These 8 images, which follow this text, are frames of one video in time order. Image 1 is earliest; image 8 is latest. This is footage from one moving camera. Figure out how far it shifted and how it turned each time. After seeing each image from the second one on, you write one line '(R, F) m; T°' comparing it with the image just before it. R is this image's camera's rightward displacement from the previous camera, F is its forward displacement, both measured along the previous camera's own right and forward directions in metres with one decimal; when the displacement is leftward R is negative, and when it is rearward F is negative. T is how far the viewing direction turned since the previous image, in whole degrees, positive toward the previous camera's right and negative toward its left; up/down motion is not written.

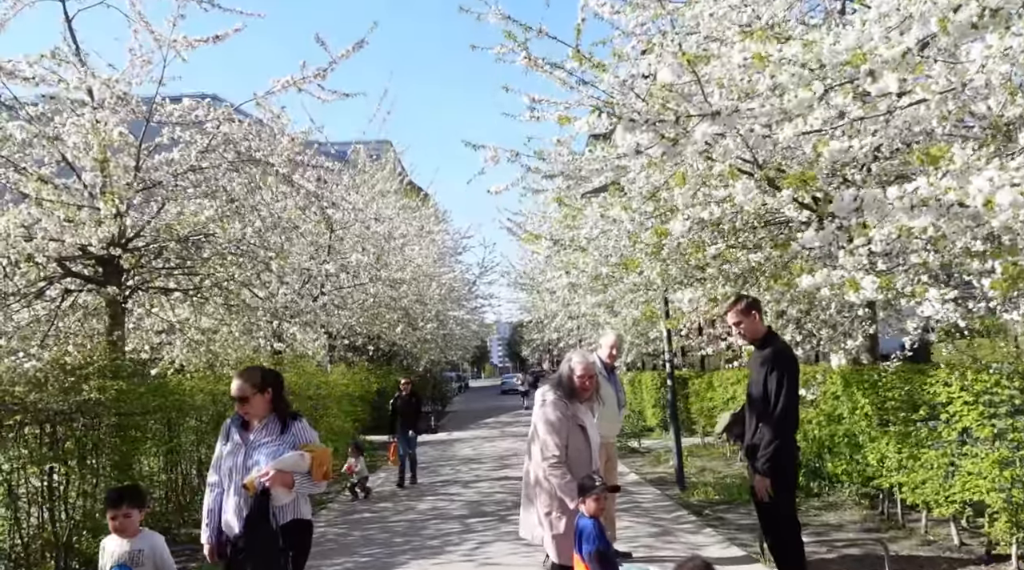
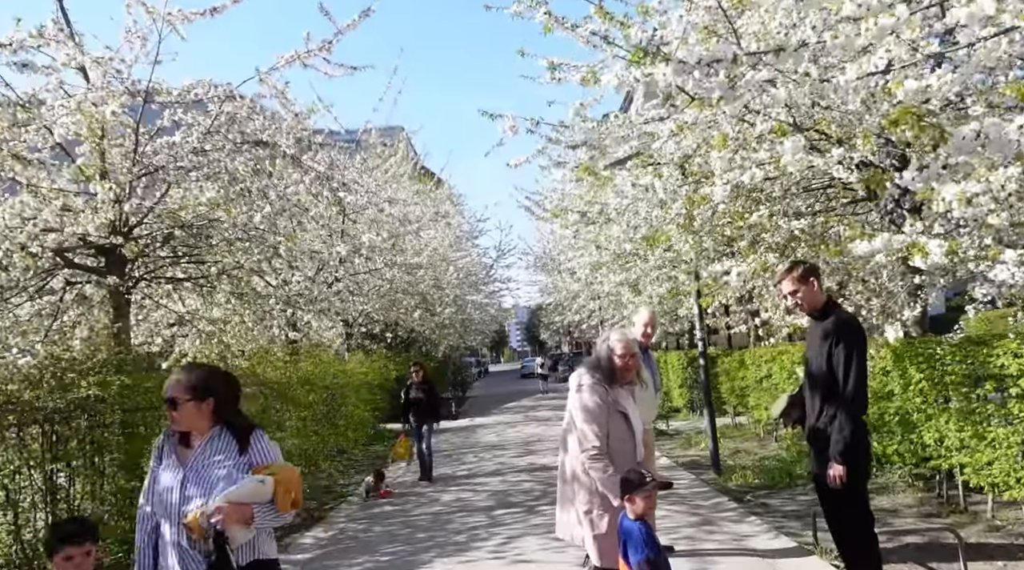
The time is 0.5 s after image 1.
(-0.1, +0.6) m; -1°
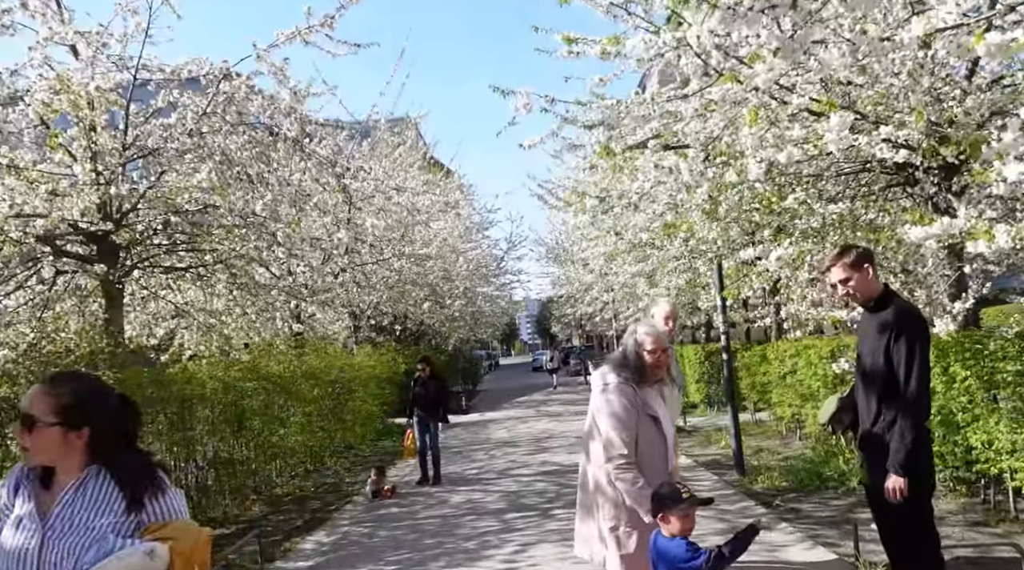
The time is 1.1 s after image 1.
(0.0, +0.6) m; -1°
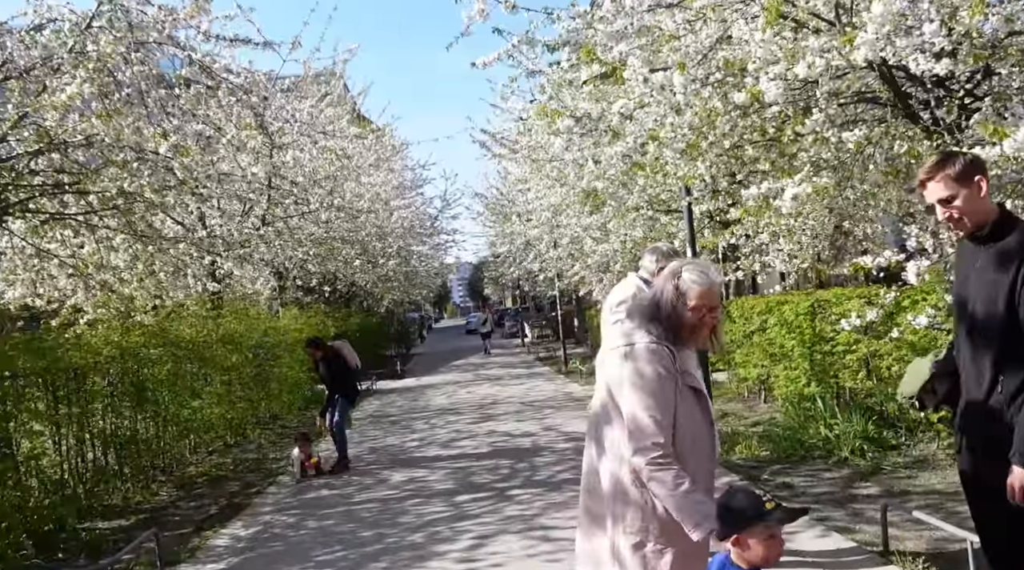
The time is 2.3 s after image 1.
(-0.1, +1.5) m; +3°
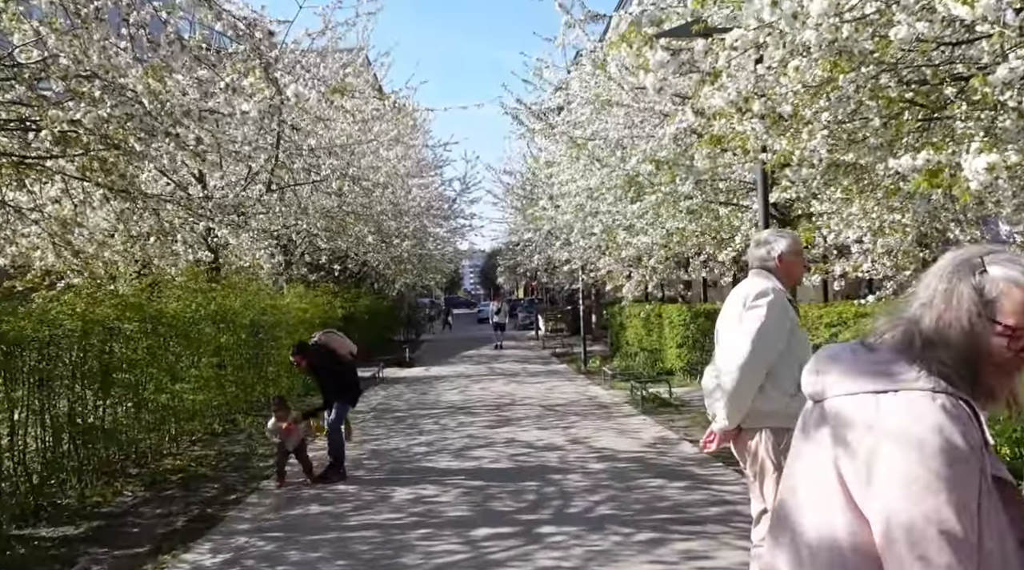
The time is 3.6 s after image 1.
(-0.2, +1.7) m; -1°
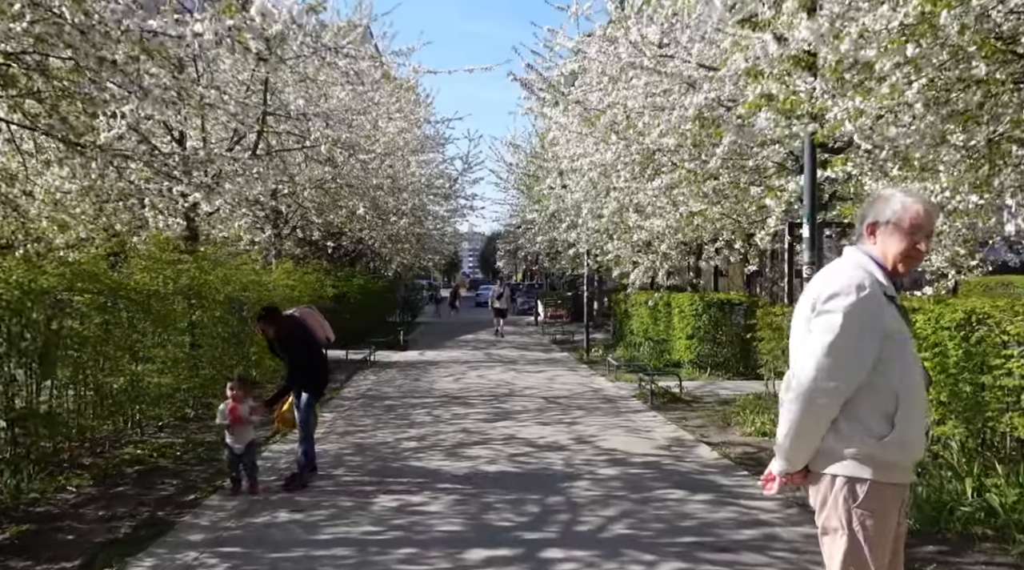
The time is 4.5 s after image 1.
(0.0, +1.2) m; 0°
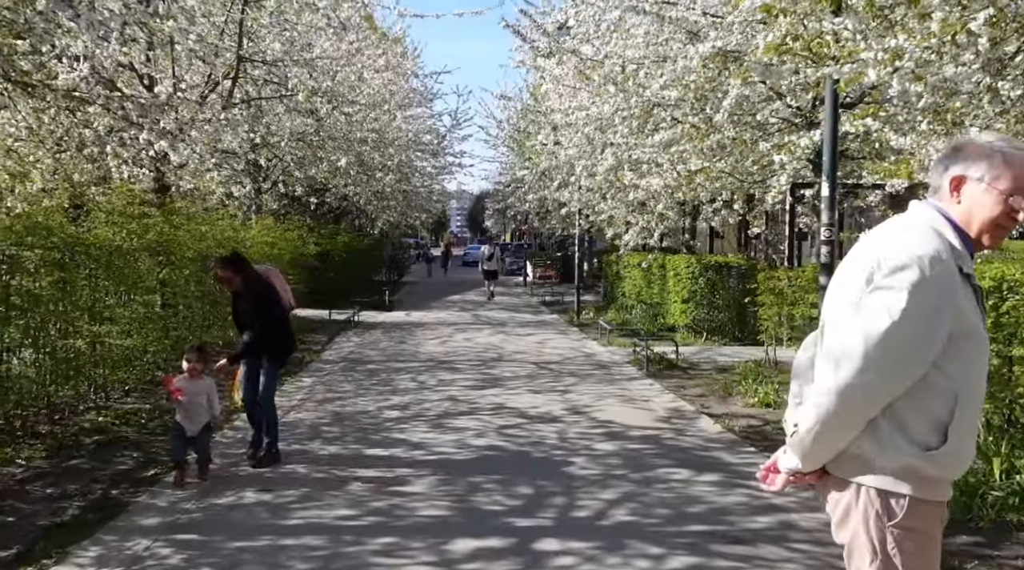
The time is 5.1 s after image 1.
(0.0, +0.7) m; +1°
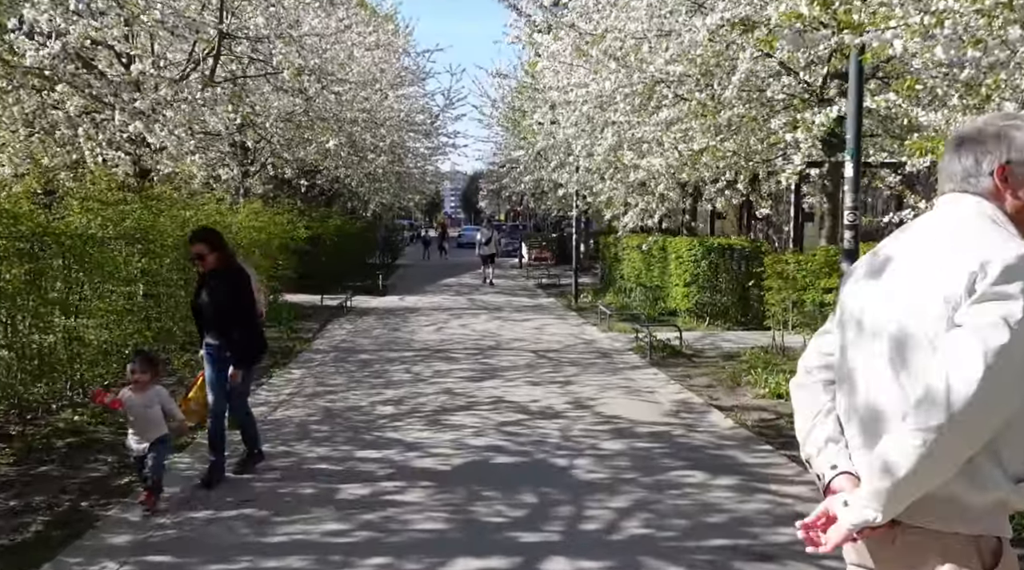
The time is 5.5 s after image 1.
(0.0, +0.5) m; 0°
